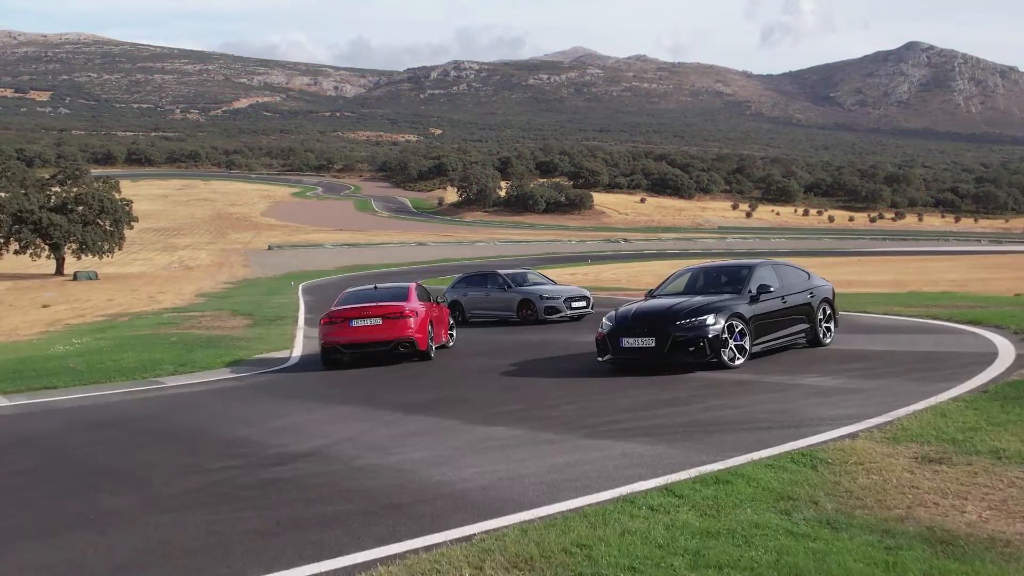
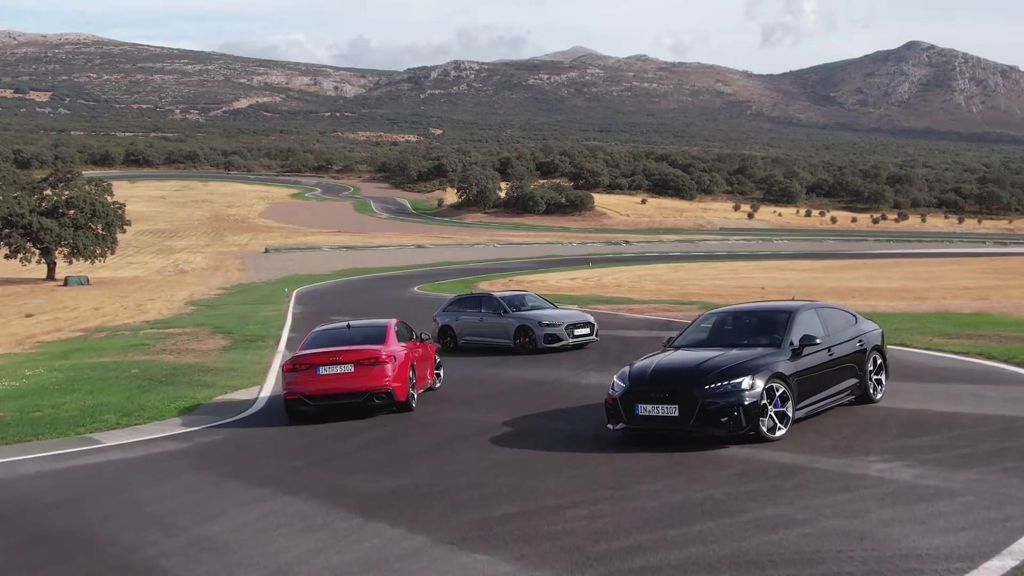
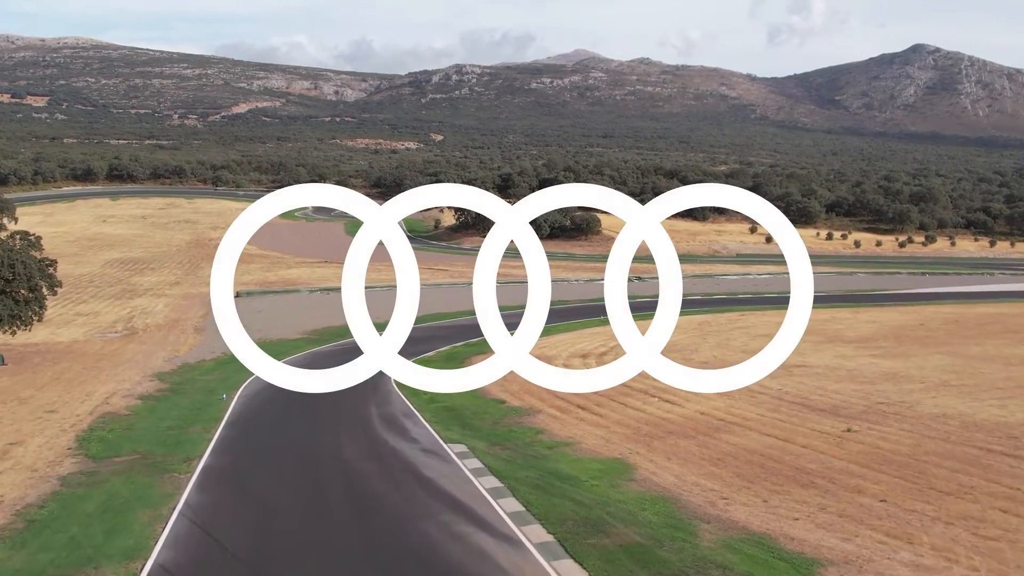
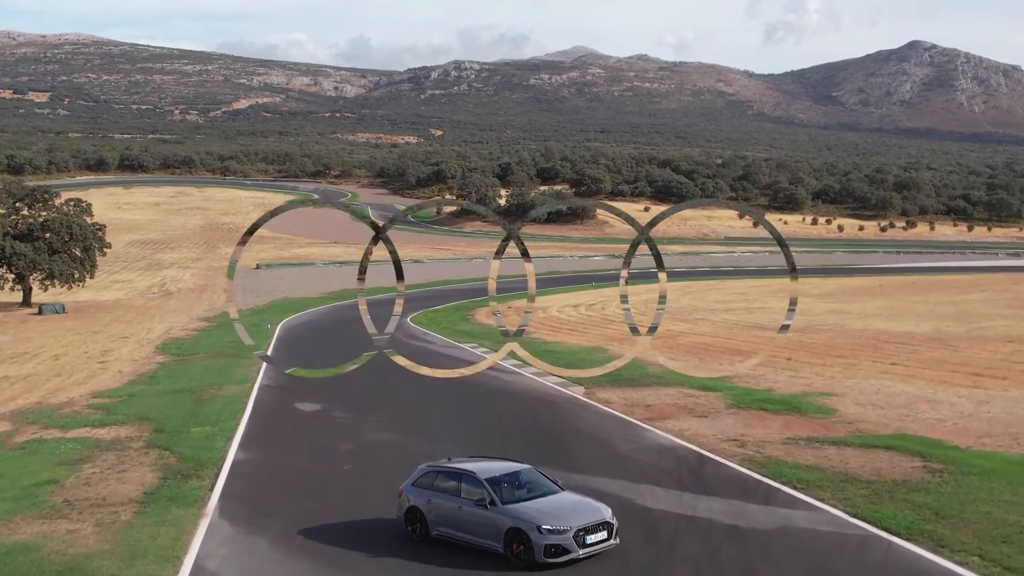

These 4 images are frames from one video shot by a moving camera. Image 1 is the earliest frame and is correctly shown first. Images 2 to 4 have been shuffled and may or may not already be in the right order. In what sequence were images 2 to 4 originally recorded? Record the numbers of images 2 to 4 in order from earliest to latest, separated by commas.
2, 4, 3
